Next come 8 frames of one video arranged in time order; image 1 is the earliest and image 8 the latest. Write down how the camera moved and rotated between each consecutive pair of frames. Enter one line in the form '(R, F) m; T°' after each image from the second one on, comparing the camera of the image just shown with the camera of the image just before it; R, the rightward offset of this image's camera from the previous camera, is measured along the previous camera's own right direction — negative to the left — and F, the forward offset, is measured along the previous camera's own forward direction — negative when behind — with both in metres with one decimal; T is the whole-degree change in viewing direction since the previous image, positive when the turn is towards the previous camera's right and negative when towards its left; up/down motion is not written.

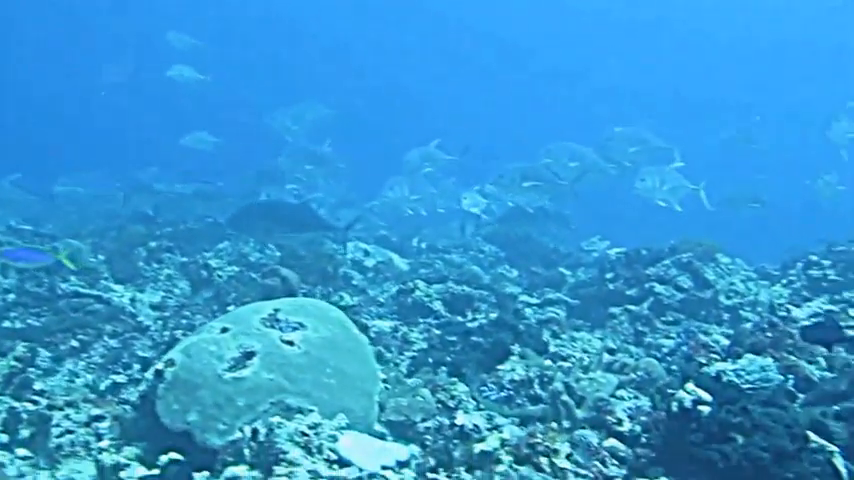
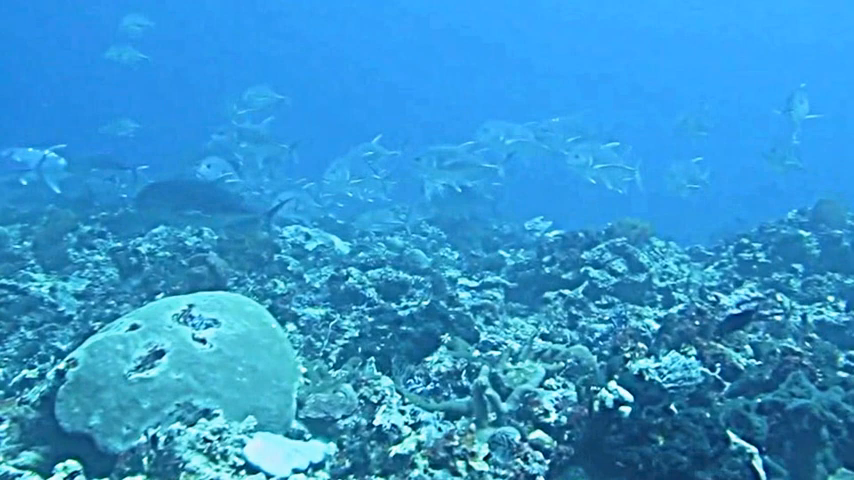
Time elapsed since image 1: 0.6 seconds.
(+0.3, +0.2) m; +2°
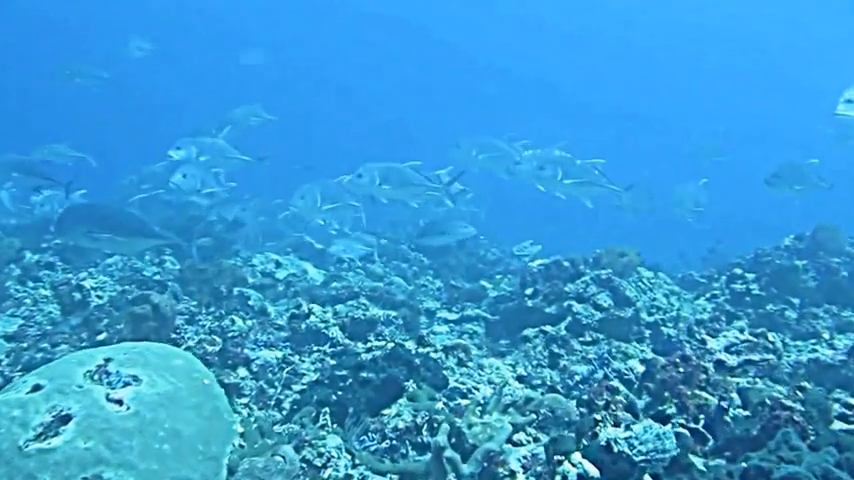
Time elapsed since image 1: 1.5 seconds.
(+0.4, +0.8) m; 0°
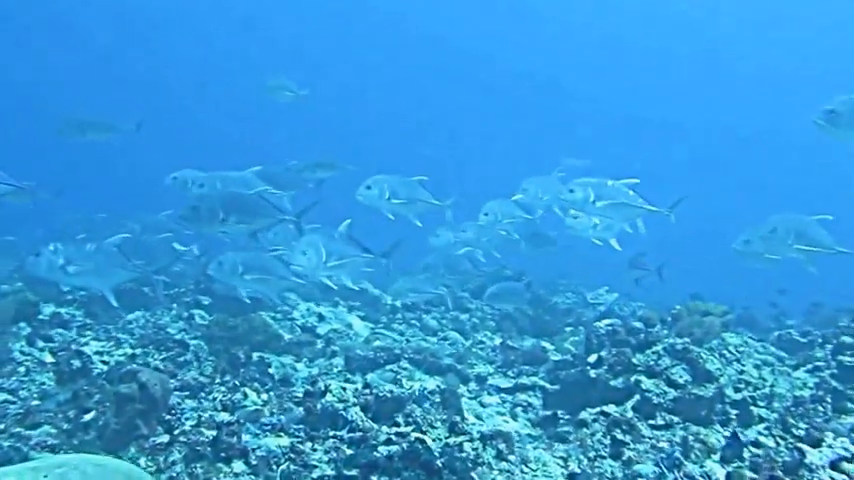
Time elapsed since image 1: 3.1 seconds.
(+0.5, +1.4) m; -5°
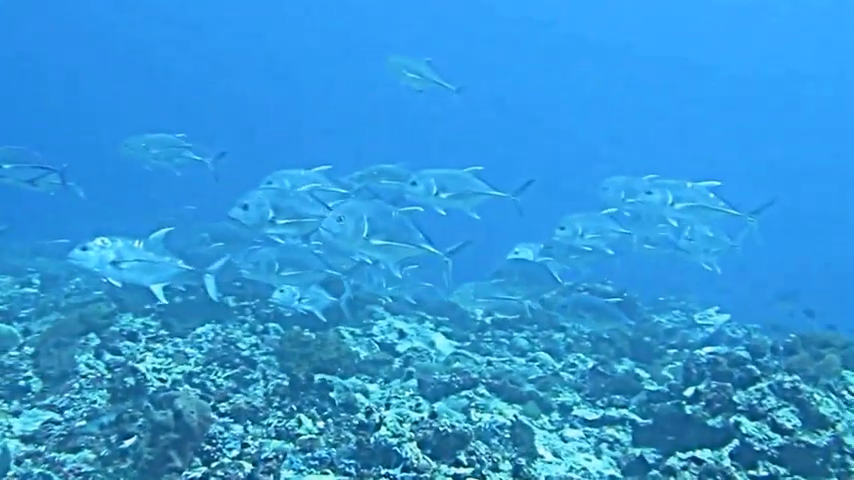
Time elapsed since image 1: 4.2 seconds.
(+0.4, +0.8) m; -7°
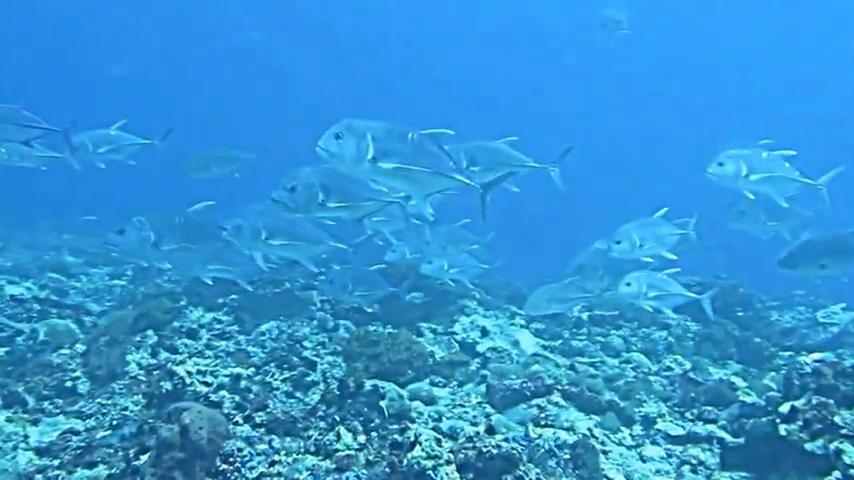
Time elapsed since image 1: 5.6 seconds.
(+0.6, +1.0) m; -8°
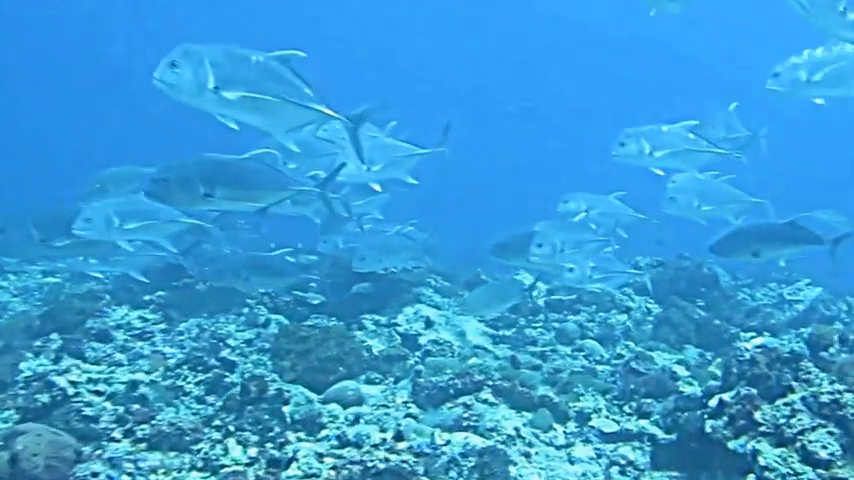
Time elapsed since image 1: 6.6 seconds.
(+0.8, +0.8) m; -1°
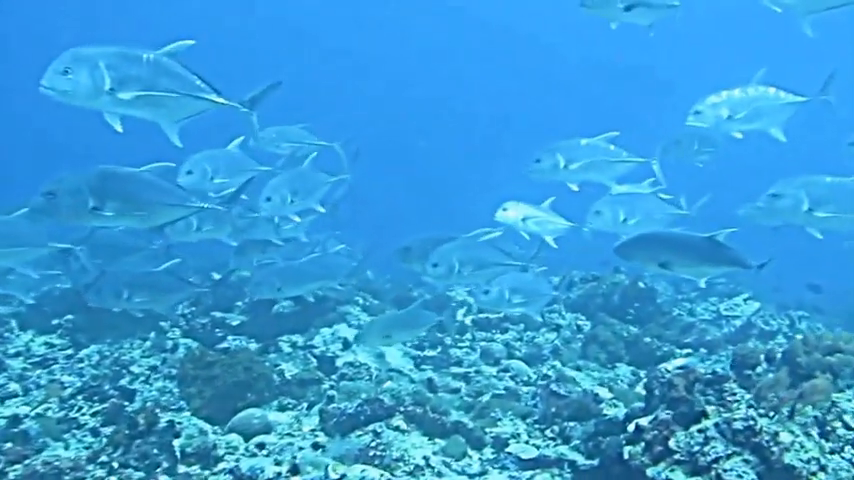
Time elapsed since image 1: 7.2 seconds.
(+0.4, +0.4) m; +2°
